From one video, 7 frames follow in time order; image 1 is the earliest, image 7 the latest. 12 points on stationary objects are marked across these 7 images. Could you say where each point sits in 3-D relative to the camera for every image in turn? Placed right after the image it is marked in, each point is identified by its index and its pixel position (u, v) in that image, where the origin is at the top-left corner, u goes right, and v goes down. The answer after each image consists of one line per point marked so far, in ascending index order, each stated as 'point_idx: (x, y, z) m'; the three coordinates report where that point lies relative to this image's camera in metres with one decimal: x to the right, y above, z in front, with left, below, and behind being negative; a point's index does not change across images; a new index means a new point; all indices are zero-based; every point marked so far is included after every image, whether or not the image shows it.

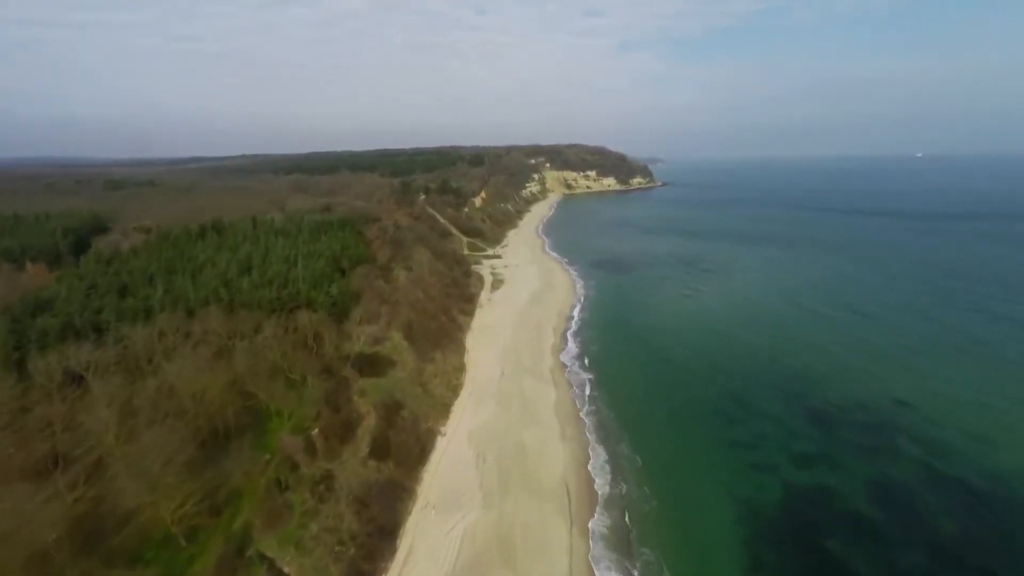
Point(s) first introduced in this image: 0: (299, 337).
0: (-5.9, -1.3, +19.6) m
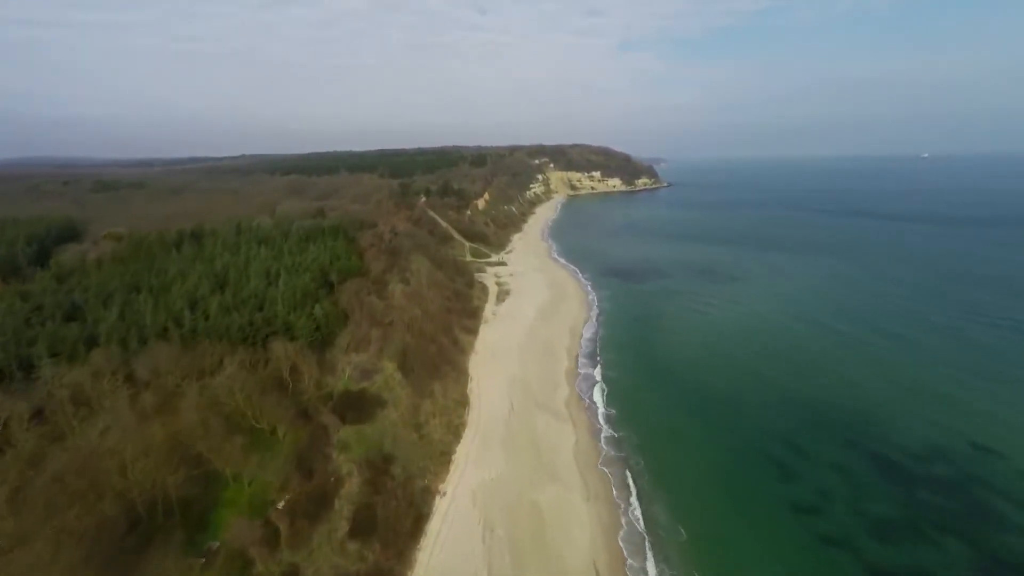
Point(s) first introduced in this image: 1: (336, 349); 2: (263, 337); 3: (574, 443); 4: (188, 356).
0: (-5.6, -1.9, +16.5) m
1: (-4.8, -1.7, +19.4) m
2: (-6.3, -1.3, +18.2) m
3: (+1.6, -4.0, +18.6) m
4: (-7.0, -1.5, +15.4) m
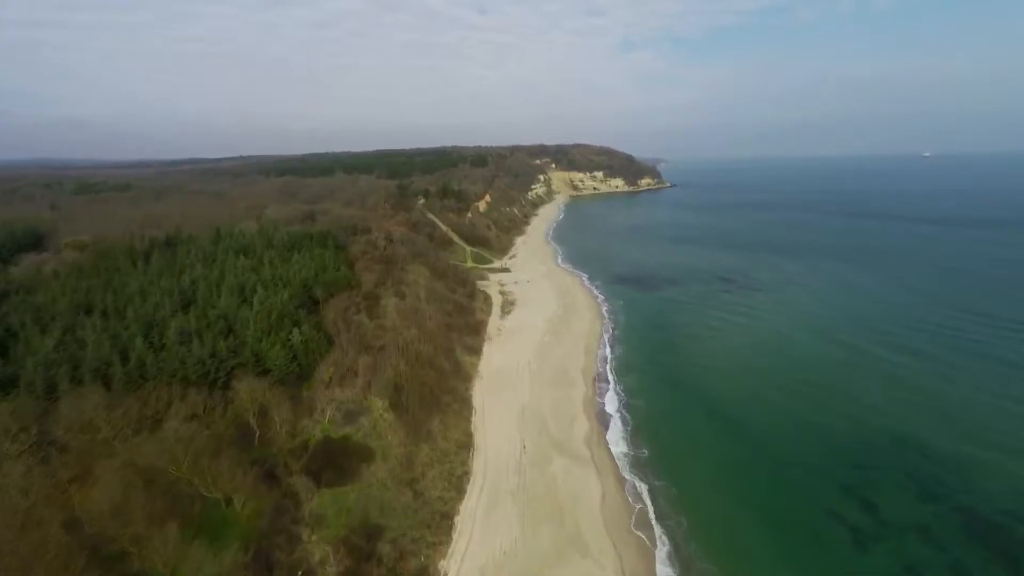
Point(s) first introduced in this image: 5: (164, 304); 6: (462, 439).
0: (-5.3, -2.5, +13.5) m
1: (-4.5, -2.2, +16.4) m
2: (-6.1, -1.8, +15.2) m
3: (+1.9, -4.5, +15.6) m
4: (-6.7, -2.0, +12.4) m
5: (-9.5, -0.4, +19.5) m
6: (-1.2, -3.7, +17.5) m
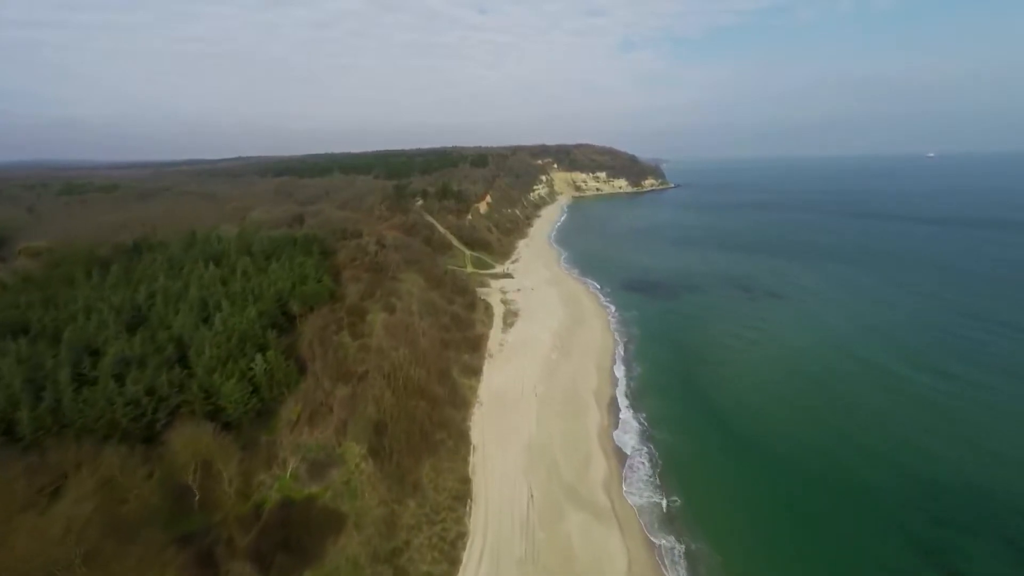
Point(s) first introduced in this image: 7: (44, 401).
0: (-5.2, -2.9, +10.6) m
1: (-4.4, -2.6, +13.6) m
2: (-6.0, -2.2, +12.3) m
3: (+2.0, -4.9, +12.7) m
4: (-6.6, -2.4, +9.5) m
5: (-9.4, -0.8, +16.7) m
6: (-1.1, -4.1, +14.7) m
7: (-7.5, -1.9, +11.3) m
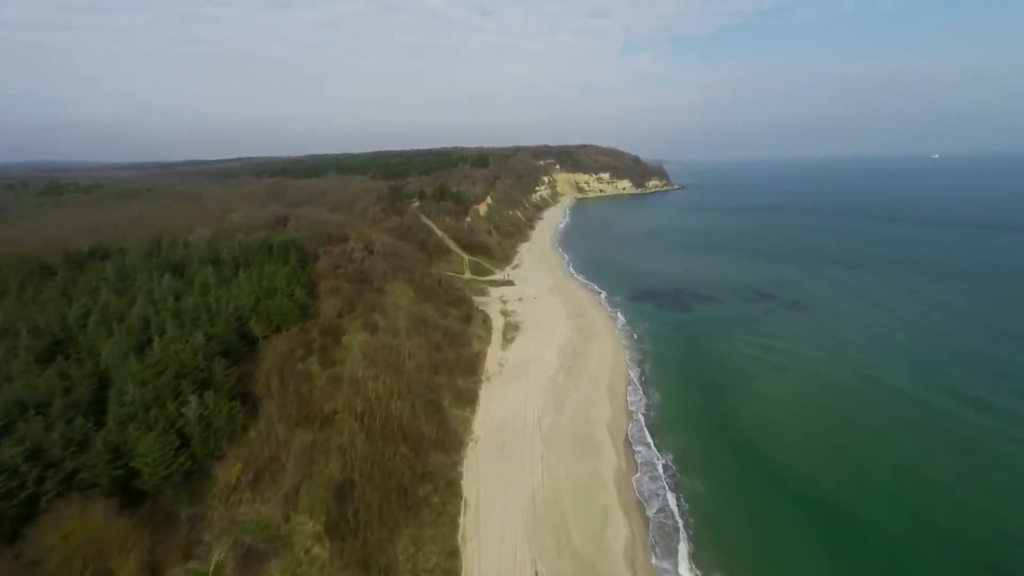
0: (-5.2, -3.2, +7.6) m
1: (-4.4, -3.0, +10.5) m
2: (-6.0, -2.6, +9.3) m
3: (+2.0, -5.3, +9.7) m
4: (-6.7, -2.8, +6.5) m
5: (-9.4, -1.2, +13.6) m
6: (-1.1, -4.5, +11.7) m
7: (-7.5, -2.3, +8.3) m
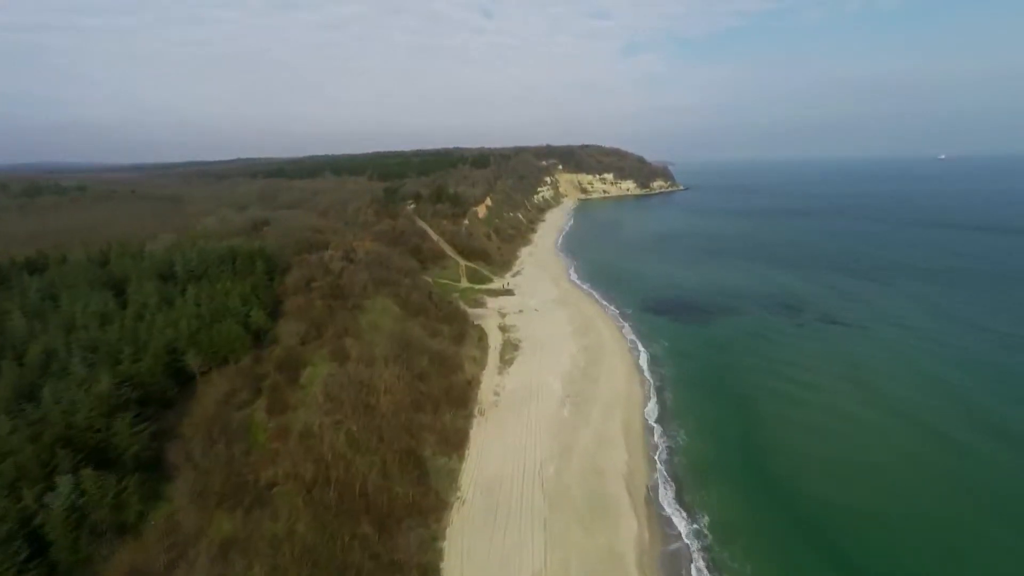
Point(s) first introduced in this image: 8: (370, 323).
0: (-5.3, -3.7, +4.4) m
1: (-4.5, -3.5, +7.4) m
2: (-6.1, -3.0, +6.1) m
3: (+1.9, -5.8, +6.5) m
4: (-6.8, -3.2, +3.3) m
5: (-9.5, -1.7, +10.5) m
6: (-1.2, -5.0, +8.5) m
7: (-7.6, -2.8, +5.1) m
8: (-3.9, -1.0, +19.7) m
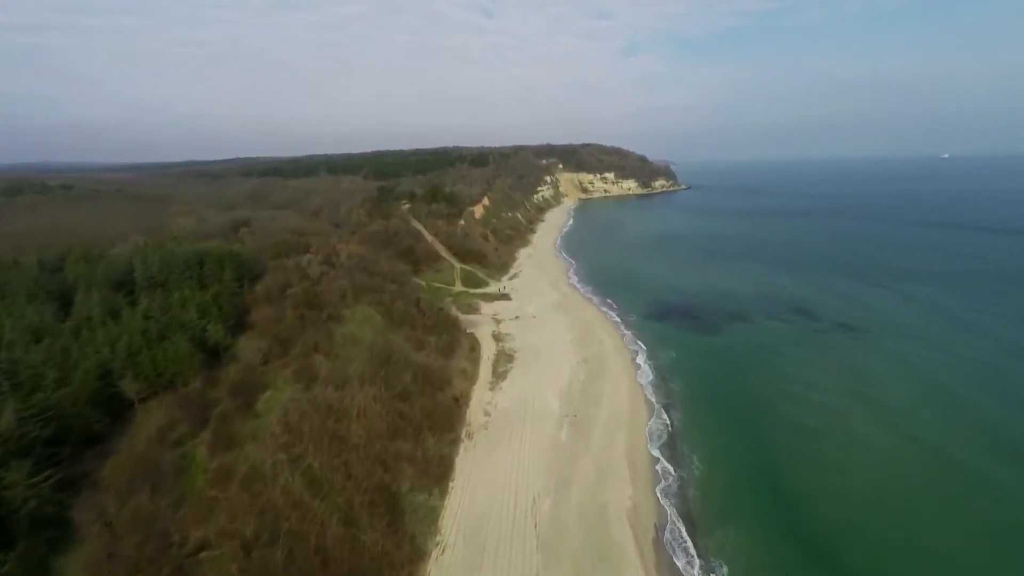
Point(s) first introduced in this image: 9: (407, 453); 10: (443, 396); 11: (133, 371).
0: (-5.5, -3.9, +2.5) m
1: (-4.8, -3.7, +5.5) m
2: (-6.3, -3.3, +4.2) m
3: (+1.7, -6.0, +4.6) m
4: (-7.0, -3.5, +1.4) m
5: (-9.7, -1.9, +8.6) m
6: (-1.4, -5.2, +6.6) m
7: (-7.8, -3.0, +3.2) m
8: (-4.1, -1.2, +17.8) m
9: (-2.1, -3.3, +14.3) m
10: (-1.9, -2.8, +18.1) m
11: (-6.4, -1.4, +12.2) m
